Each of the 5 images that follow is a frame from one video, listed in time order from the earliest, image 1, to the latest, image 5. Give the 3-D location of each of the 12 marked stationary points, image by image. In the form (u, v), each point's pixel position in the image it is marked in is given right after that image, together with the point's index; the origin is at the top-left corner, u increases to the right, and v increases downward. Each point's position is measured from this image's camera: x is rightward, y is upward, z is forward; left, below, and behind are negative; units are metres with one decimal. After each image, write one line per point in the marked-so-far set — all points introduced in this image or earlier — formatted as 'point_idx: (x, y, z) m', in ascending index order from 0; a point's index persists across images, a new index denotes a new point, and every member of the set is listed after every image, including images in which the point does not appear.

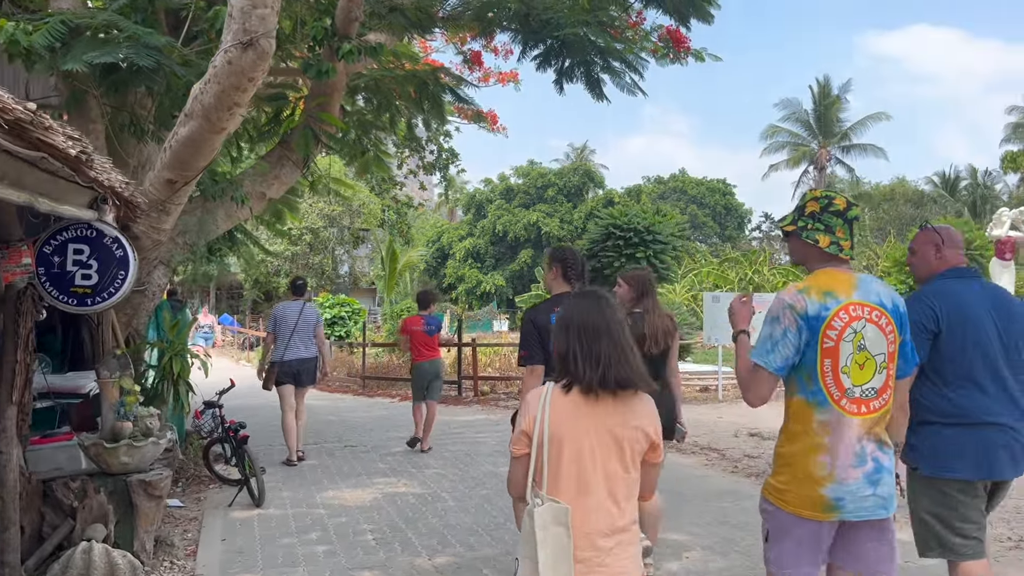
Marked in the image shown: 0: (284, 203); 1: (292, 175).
0: (-3.0, +1.1, +11.3) m
1: (-2.0, +1.0, +7.6) m
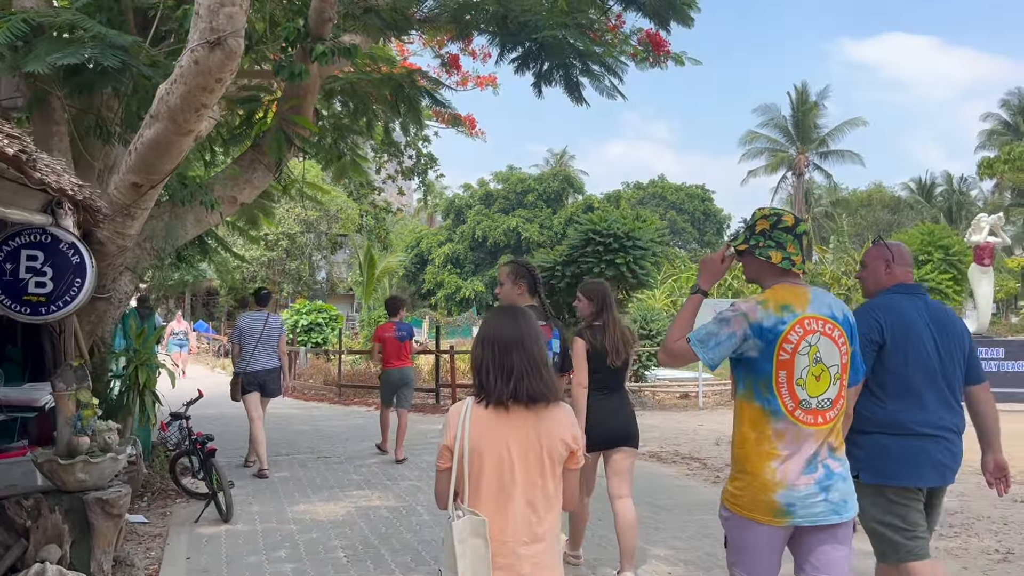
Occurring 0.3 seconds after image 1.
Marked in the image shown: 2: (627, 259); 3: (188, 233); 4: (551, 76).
0: (-3.3, +1.0, +11.1) m
1: (-2.2, +1.0, +7.4) m
2: (+1.6, +0.4, +11.6) m
3: (-2.6, +0.4, +6.8) m
4: (+0.4, +2.1, +8.3) m
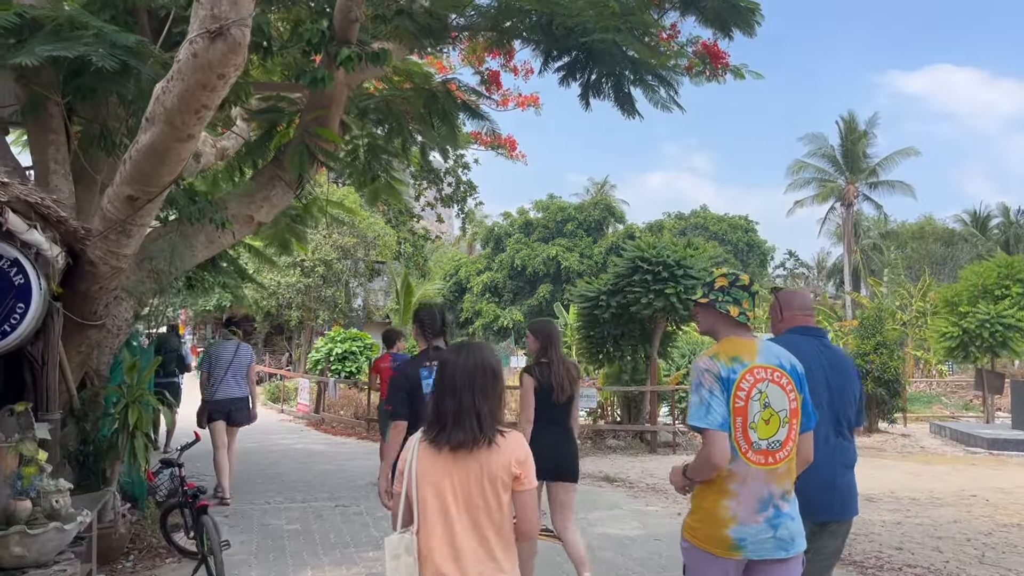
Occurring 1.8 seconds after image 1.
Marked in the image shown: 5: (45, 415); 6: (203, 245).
0: (-2.7, +0.7, +10.5) m
1: (-1.8, +0.7, +6.8) m
2: (+2.1, 0.0, +10.8) m
3: (-2.3, +0.2, +6.2) m
4: (+0.8, +1.8, +7.5) m
5: (-2.7, -0.7, +4.9) m
6: (-2.3, +0.3, +6.2) m
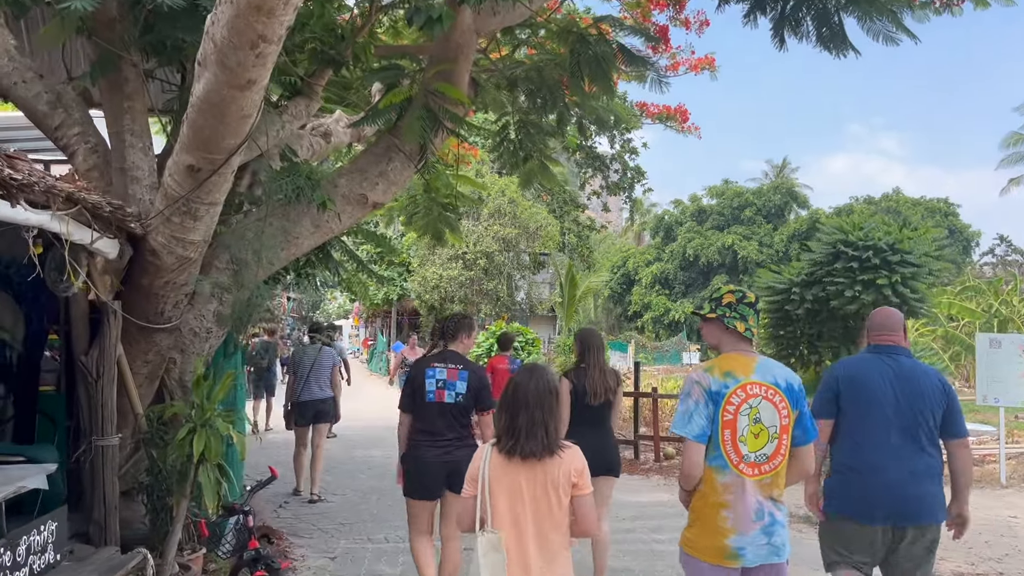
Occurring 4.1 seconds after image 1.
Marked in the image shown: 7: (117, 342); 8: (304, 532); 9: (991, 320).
0: (-0.9, +0.8, +9.4) m
1: (-0.7, +0.8, +5.6) m
2: (+3.9, +0.1, +8.8) m
3: (-1.3, +0.3, +5.1) m
4: (+2.0, +1.9, +5.8) m
5: (-2.0, -0.7, +4.0) m
6: (-1.3, +0.4, +5.1) m
7: (-1.9, -0.3, +4.1) m
8: (-1.4, -1.7, +5.7) m
9: (+10.4, -0.7, +18.2) m
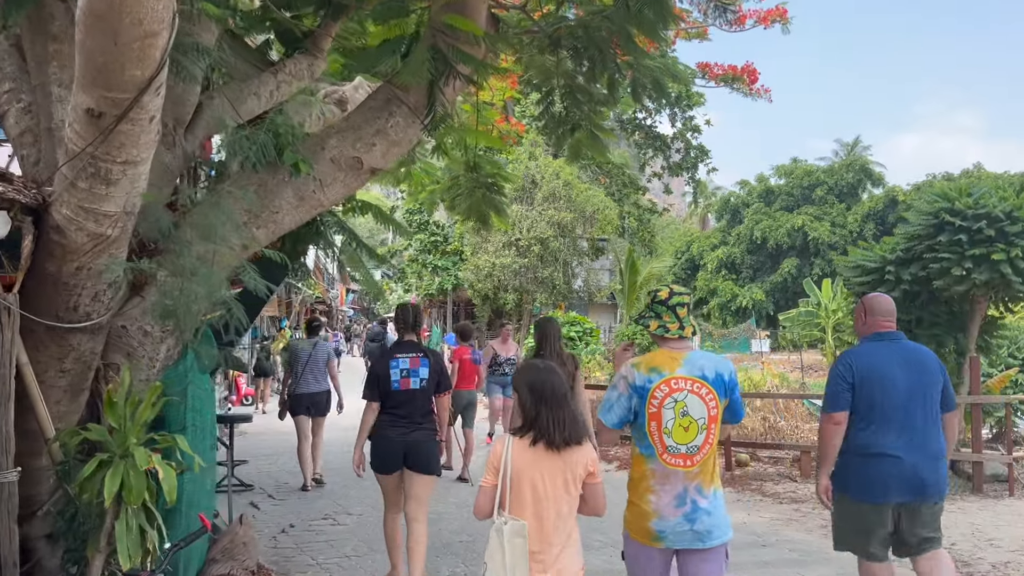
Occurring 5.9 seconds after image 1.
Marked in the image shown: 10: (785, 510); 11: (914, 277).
0: (-0.4, +0.9, +8.4) m
1: (-0.6, +0.9, +4.5) m
2: (+4.3, +0.3, +7.3) m
3: (-1.2, +0.4, +4.1) m
4: (+2.1, +2.0, +4.5) m
5: (-1.9, -0.7, +3.1) m
6: (-1.1, +0.4, +4.1) m
7: (-1.9, -0.2, +3.1) m
8: (-1.2, -1.6, +4.7) m
9: (+11.5, -0.2, +16.3) m
10: (+2.2, -1.8, +6.8) m
11: (+3.7, +0.1, +7.9) m
